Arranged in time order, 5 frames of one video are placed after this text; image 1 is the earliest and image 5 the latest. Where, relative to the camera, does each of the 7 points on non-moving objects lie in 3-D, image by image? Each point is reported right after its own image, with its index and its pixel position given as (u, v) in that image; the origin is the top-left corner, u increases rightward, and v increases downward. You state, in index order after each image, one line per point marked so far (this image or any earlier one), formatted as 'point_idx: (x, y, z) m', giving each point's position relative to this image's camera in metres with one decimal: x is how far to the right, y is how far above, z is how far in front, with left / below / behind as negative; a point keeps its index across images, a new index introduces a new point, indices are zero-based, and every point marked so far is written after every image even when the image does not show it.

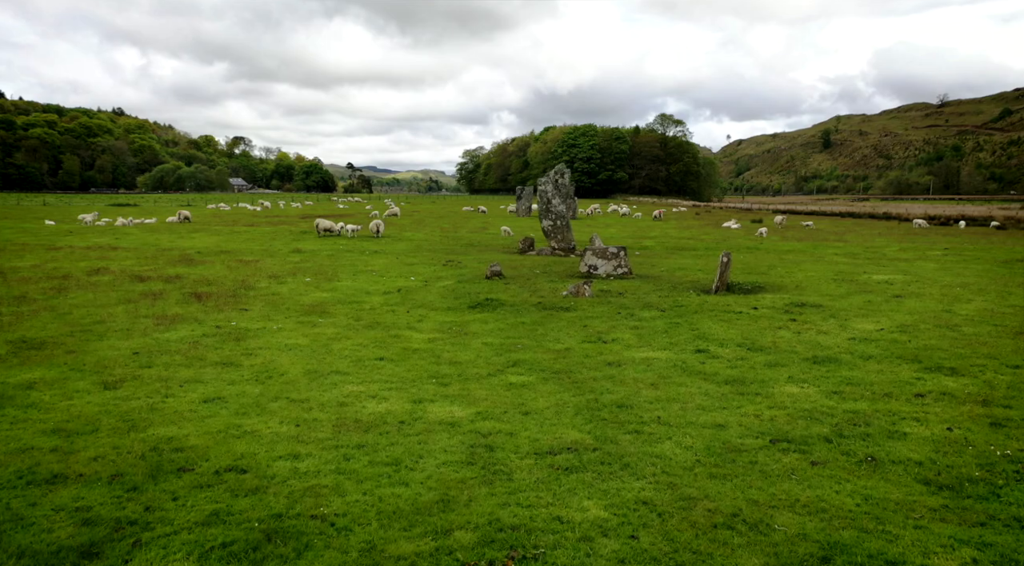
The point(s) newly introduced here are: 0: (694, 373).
0: (+3.6, -1.8, +15.8) m
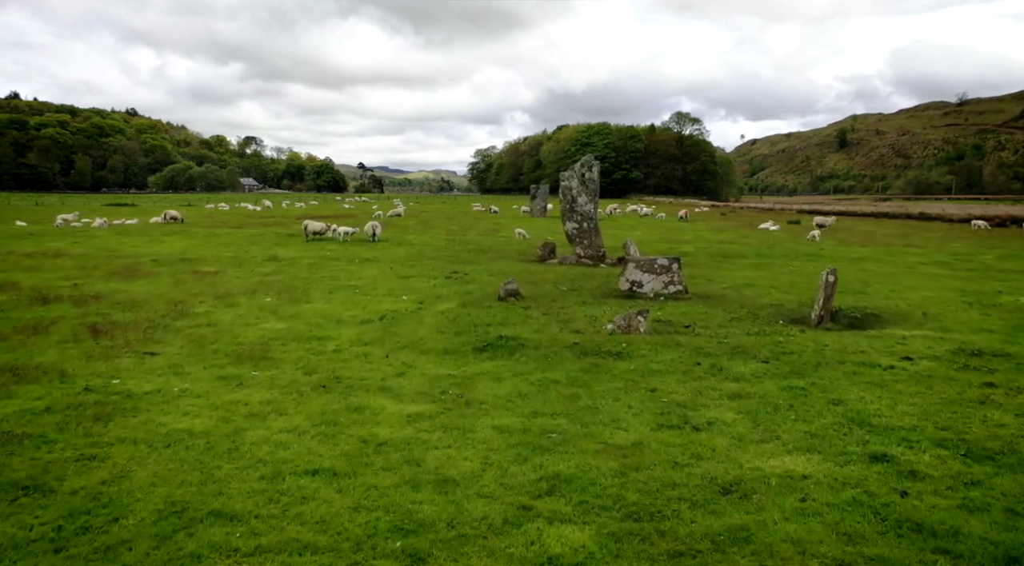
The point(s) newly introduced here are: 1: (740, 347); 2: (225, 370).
0: (+4.0, -2.5, +8.2) m
1: (+4.7, -1.3, +16.4) m
2: (-5.6, -1.7, +15.7) m
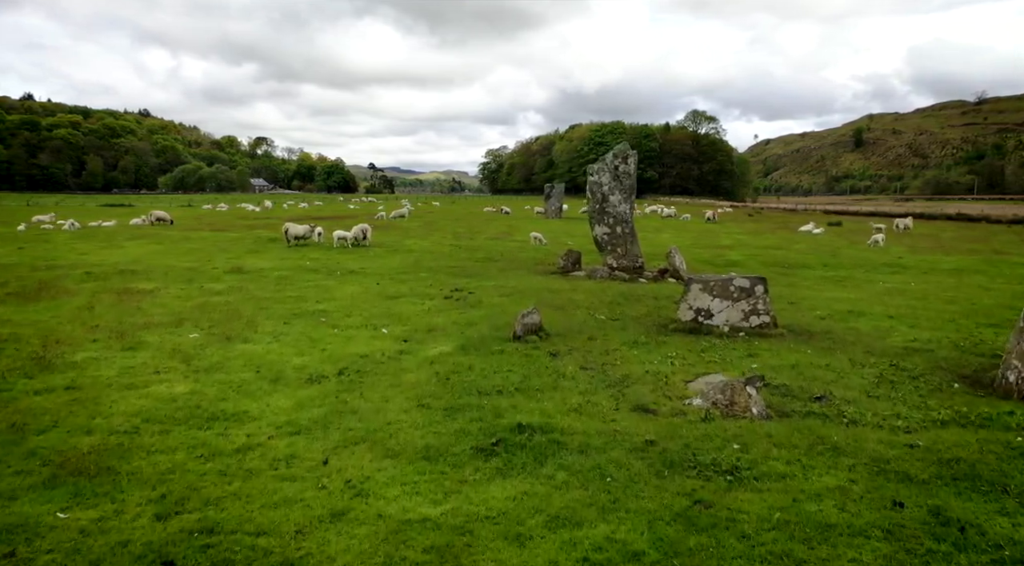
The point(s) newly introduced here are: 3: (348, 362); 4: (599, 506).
0: (+4.2, -3.2, +0.8) m
1: (+5.0, -2.0, +9.0) m
2: (-5.3, -2.4, +8.4) m
3: (-3.3, -1.6, +16.1) m
4: (+0.9, -2.3, +8.5) m
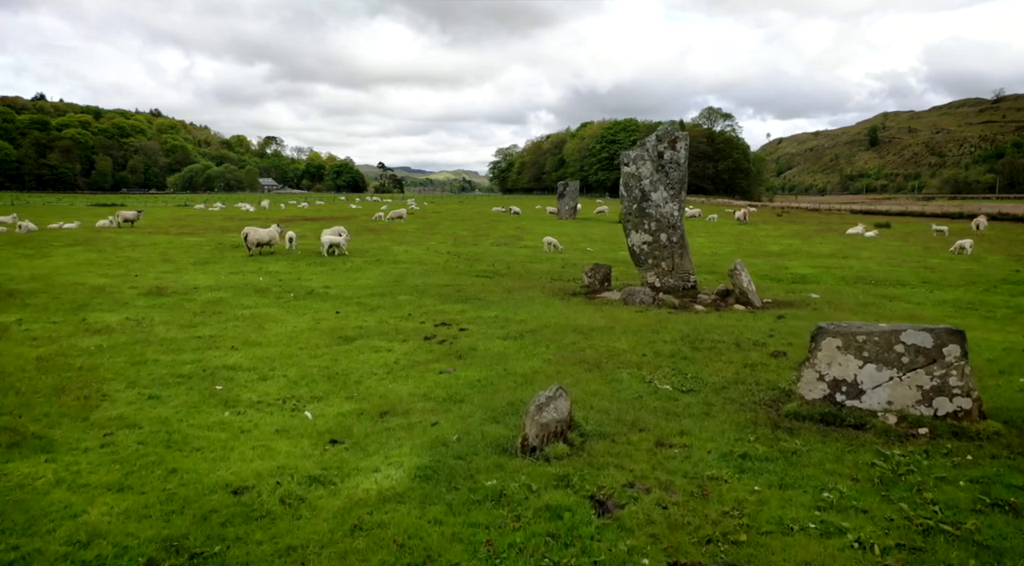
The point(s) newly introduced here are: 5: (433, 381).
0: (+4.1, -4.0, -7.3) m
1: (+5.0, -2.8, +0.9) m
2: (-5.3, -3.1, +0.4) m
3: (-3.2, -2.3, +8.1) m
4: (+0.9, -3.1, +0.4) m
5: (-1.3, -1.6, +13.8) m
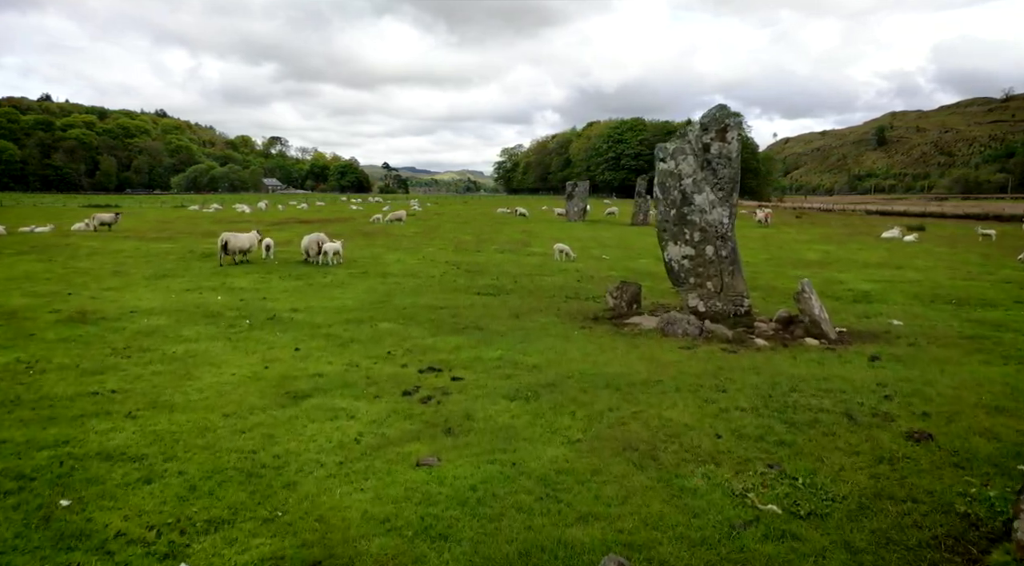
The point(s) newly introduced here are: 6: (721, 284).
0: (+4.1, -4.6, -12.3) m
1: (+5.0, -3.4, -4.1) m
2: (-5.2, -3.7, -4.5) m
3: (-3.1, -2.9, +3.2) m
4: (+0.9, -3.7, -4.6) m
5: (-1.2, -2.2, +8.9) m
6: (+5.0, 0.0, +19.2) m
